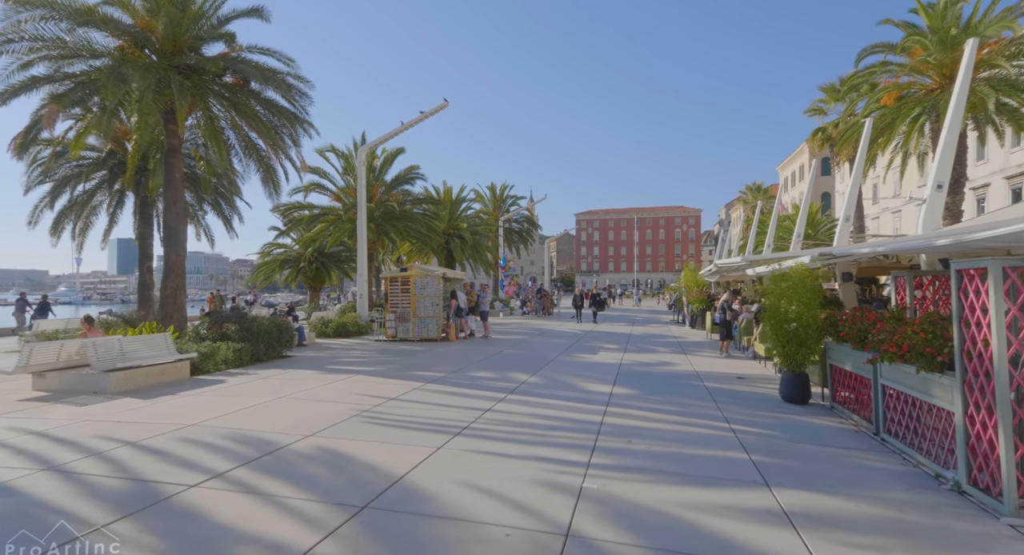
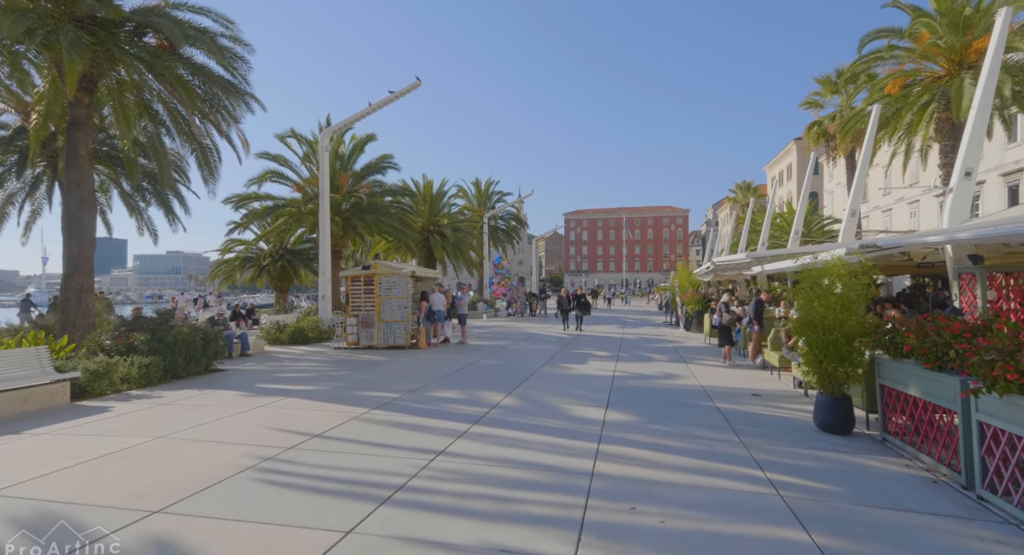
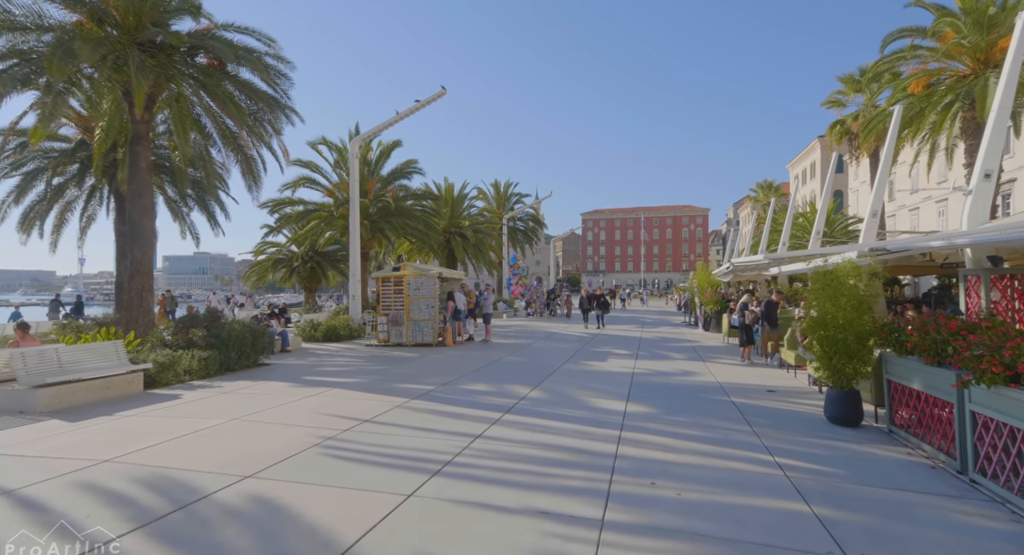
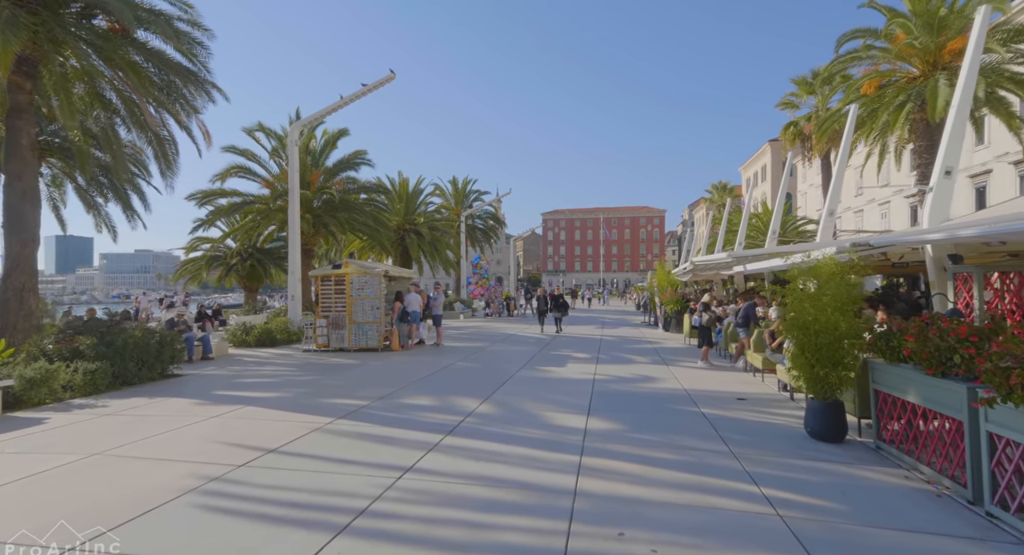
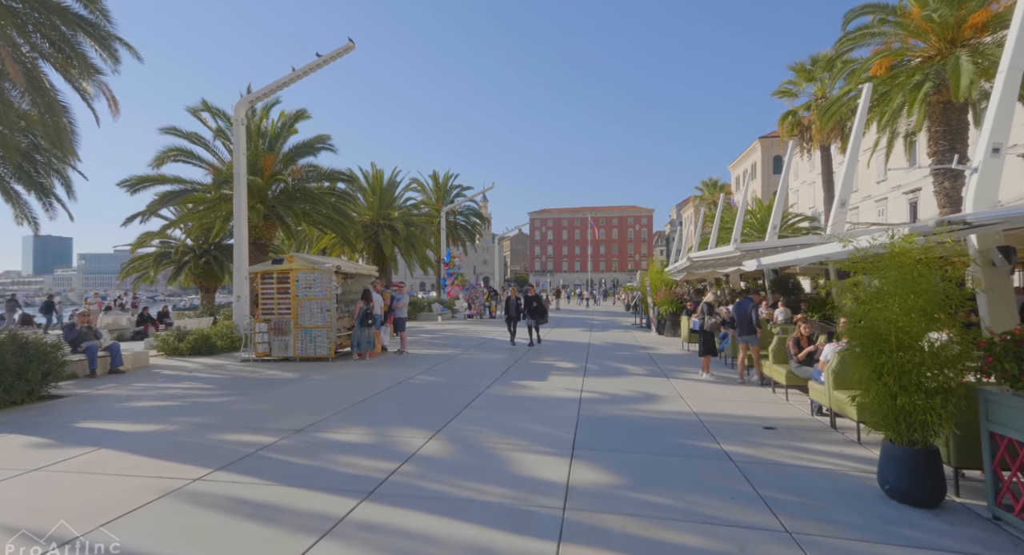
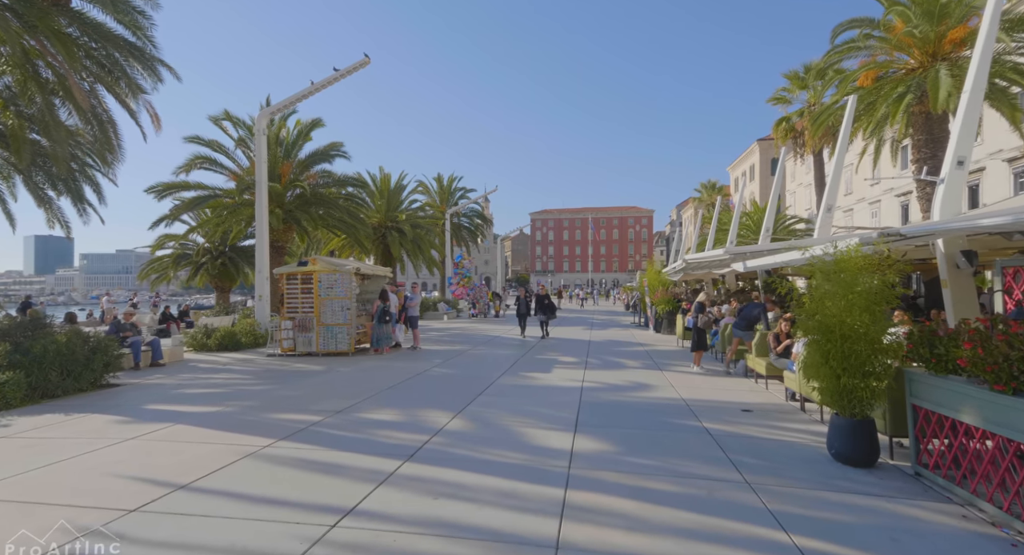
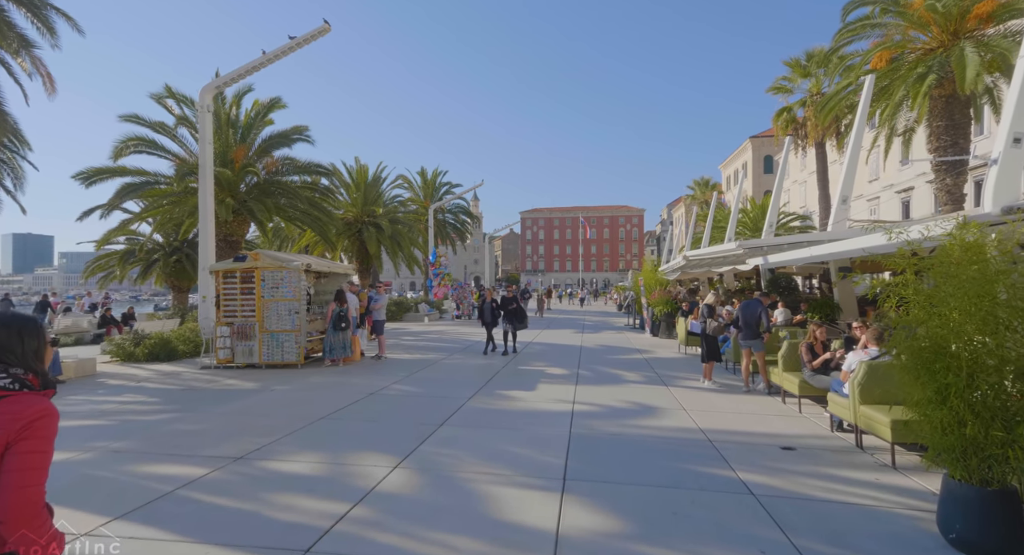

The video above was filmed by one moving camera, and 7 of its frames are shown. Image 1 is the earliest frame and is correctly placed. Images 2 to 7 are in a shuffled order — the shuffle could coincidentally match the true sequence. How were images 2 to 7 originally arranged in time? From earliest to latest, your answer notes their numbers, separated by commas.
3, 2, 4, 6, 5, 7
